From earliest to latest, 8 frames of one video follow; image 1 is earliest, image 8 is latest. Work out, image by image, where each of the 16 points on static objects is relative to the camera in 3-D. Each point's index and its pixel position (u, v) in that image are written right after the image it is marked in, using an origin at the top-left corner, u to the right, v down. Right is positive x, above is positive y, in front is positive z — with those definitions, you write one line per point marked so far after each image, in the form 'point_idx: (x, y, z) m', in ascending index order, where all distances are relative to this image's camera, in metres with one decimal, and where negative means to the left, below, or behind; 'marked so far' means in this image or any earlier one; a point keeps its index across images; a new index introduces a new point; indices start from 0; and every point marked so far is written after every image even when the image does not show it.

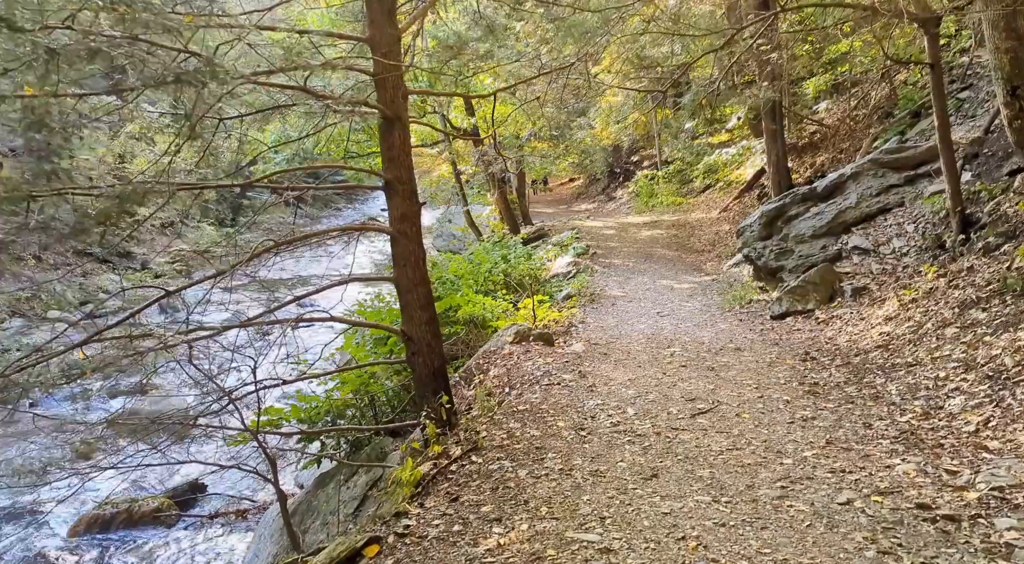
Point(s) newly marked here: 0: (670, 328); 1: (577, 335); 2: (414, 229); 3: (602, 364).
0: (+2.1, -0.6, +9.3) m
1: (+0.8, -0.7, +9.1) m
2: (-0.9, +0.5, +6.3) m
3: (+0.9, -0.8, +7.0) m
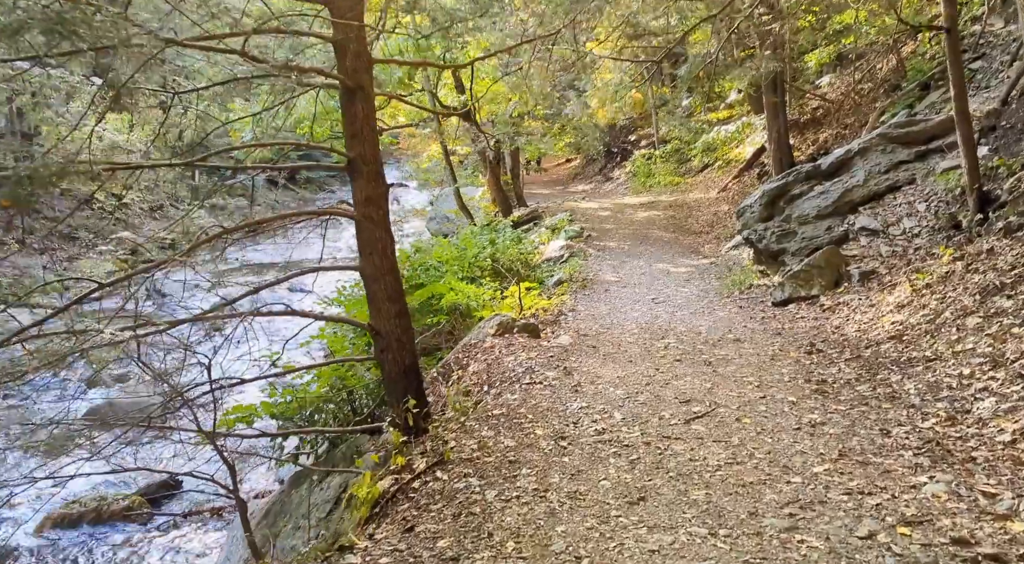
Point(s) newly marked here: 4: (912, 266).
0: (+1.9, -0.4, +8.7) m
1: (+0.7, -0.6, +8.5) m
2: (-1.1, +0.6, +5.7) m
3: (+0.7, -0.7, +6.5) m
4: (+4.5, +0.2, +7.7) m
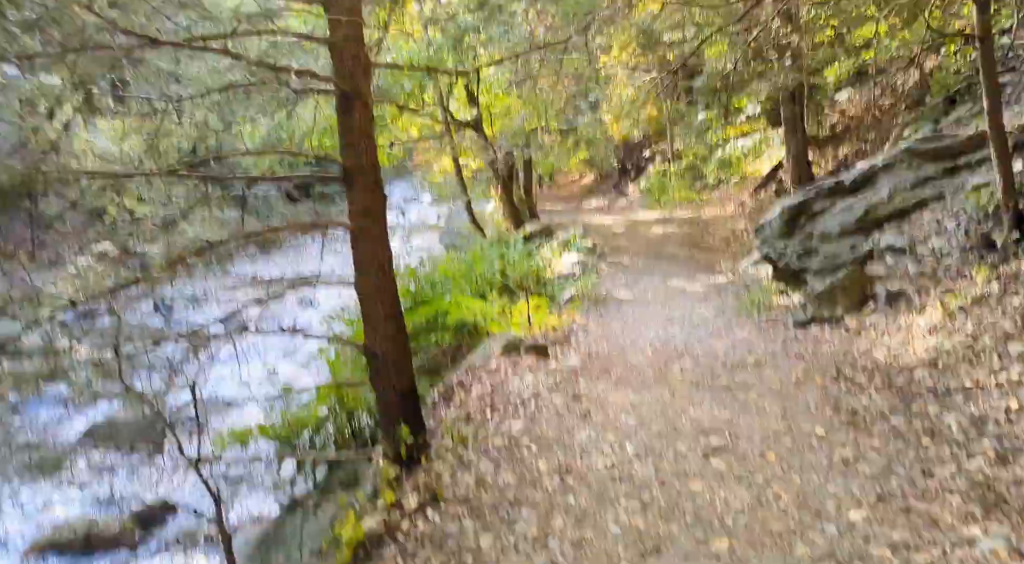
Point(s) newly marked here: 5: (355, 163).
0: (+2.0, -0.7, +8.3) m
1: (+0.7, -0.8, +8.1) m
2: (-1.1, +0.4, +5.4) m
3: (+0.8, -0.9, +6.1) m
4: (+4.6, -0.1, +7.3) m
5: (-1.2, +0.9, +5.3) m
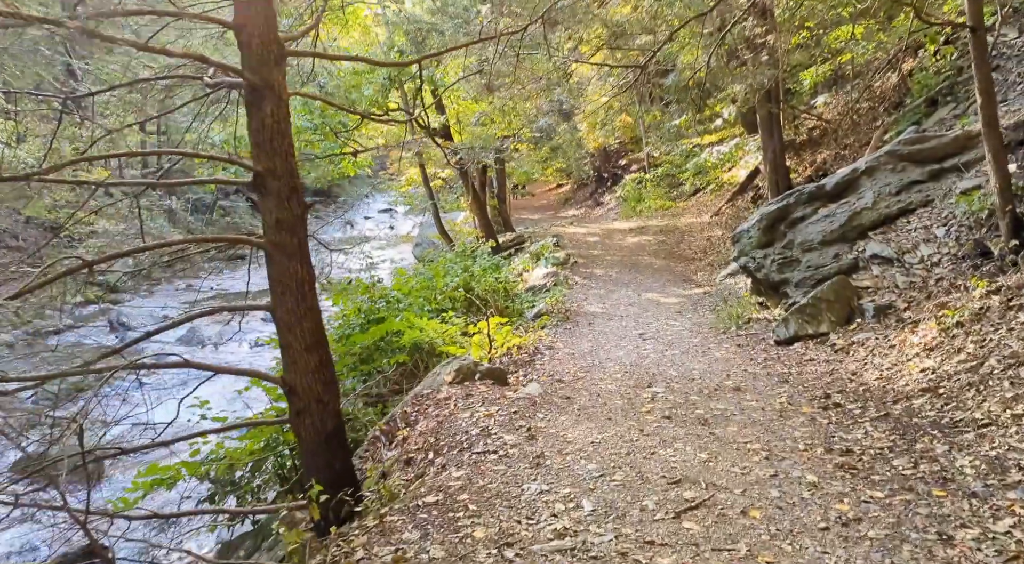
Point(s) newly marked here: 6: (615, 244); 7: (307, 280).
0: (+1.6, -0.8, +7.6) m
1: (+0.3, -0.9, +7.4) m
2: (-1.5, +0.3, +4.6) m
3: (+0.4, -1.0, +5.4) m
4: (+4.1, -0.2, +6.7) m
5: (-1.6, +0.7, +4.5) m
6: (+2.5, +0.9, +16.6) m
7: (-1.4, 0.0, +4.7) m
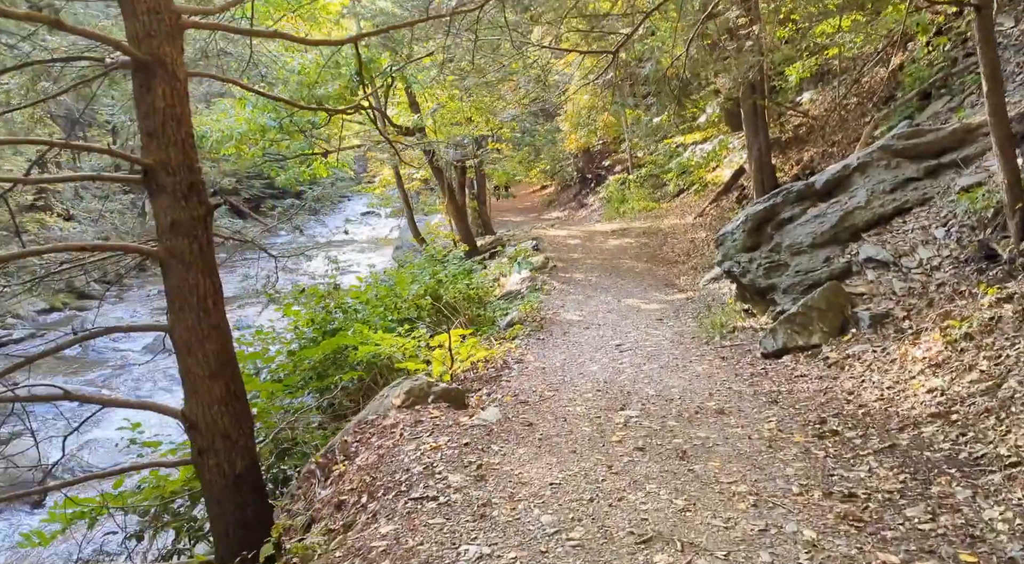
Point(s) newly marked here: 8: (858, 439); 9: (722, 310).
0: (+1.2, -0.9, +6.9) m
1: (-0.1, -1.0, +6.7) m
2: (-1.8, +0.2, +3.9) m
3: (0.0, -1.1, +4.7) m
4: (+3.8, -0.2, +6.0) m
5: (-1.9, +0.7, +3.8) m
6: (+1.9, +0.8, +16.0) m
7: (-1.7, -0.1, +3.9) m
8: (+2.2, -1.0, +4.4) m
9: (+2.7, -0.4, +8.9) m
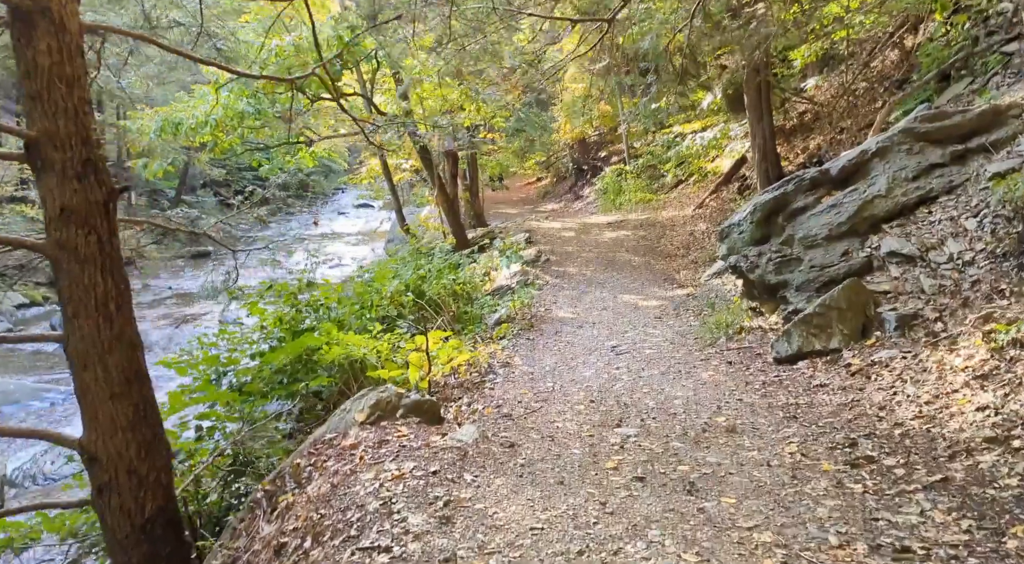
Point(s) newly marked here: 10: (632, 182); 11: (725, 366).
0: (+1.0, -0.9, +6.2) m
1: (-0.2, -1.0, +6.0) m
2: (-1.9, +0.2, +3.1) m
3: (-0.1, -1.1, +4.0) m
4: (+3.6, -0.2, +5.3) m
5: (-2.1, +0.7, +3.0) m
6: (+1.7, +0.9, +15.2) m
7: (-1.8, -0.1, +3.2) m
8: (+2.1, -1.0, +3.7) m
9: (+2.6, -0.3, +8.1) m
10: (+3.4, +2.9, +19.8) m
11: (+2.0, -0.8, +6.4) m
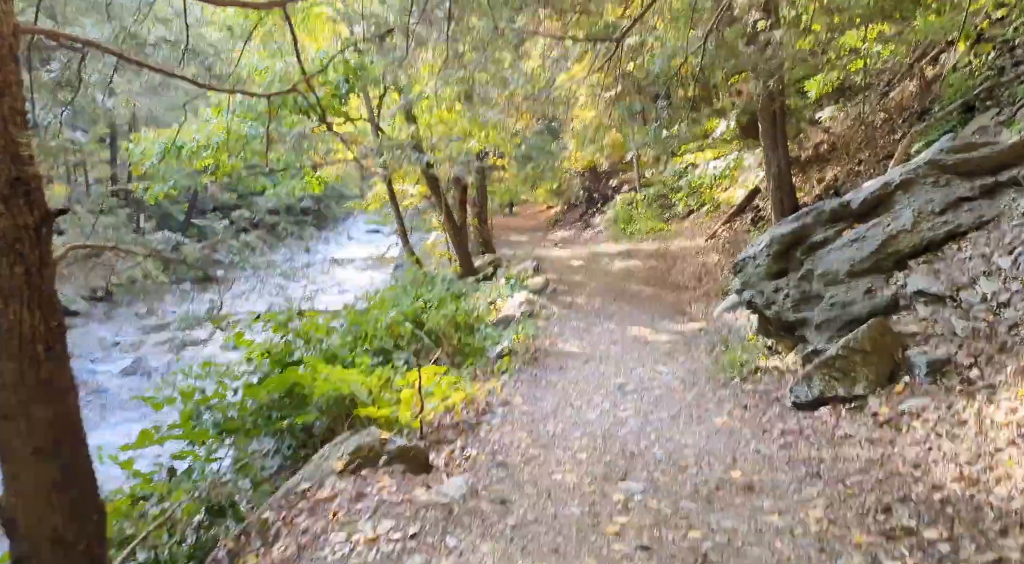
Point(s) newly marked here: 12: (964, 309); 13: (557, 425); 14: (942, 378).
0: (+1.0, -1.2, +5.8) m
1: (-0.3, -1.3, +5.6) m
2: (-2.0, 0.0, +2.8) m
3: (-0.1, -1.3, +3.5) m
4: (+3.6, -0.5, +4.9) m
5: (-2.1, +0.5, +2.7) m
6: (+1.9, +0.3, +14.8) m
7: (-1.9, -0.2, +2.8) m
8: (+2.0, -1.2, +3.2) m
9: (+2.6, -0.7, +7.7) m
10: (+3.7, +2.0, +19.5) m
11: (+2.0, -1.1, +5.9) m
12: (+3.7, -0.2, +5.7) m
13: (+0.4, -1.2, +5.9) m
14: (+3.2, -0.7, +5.2) m
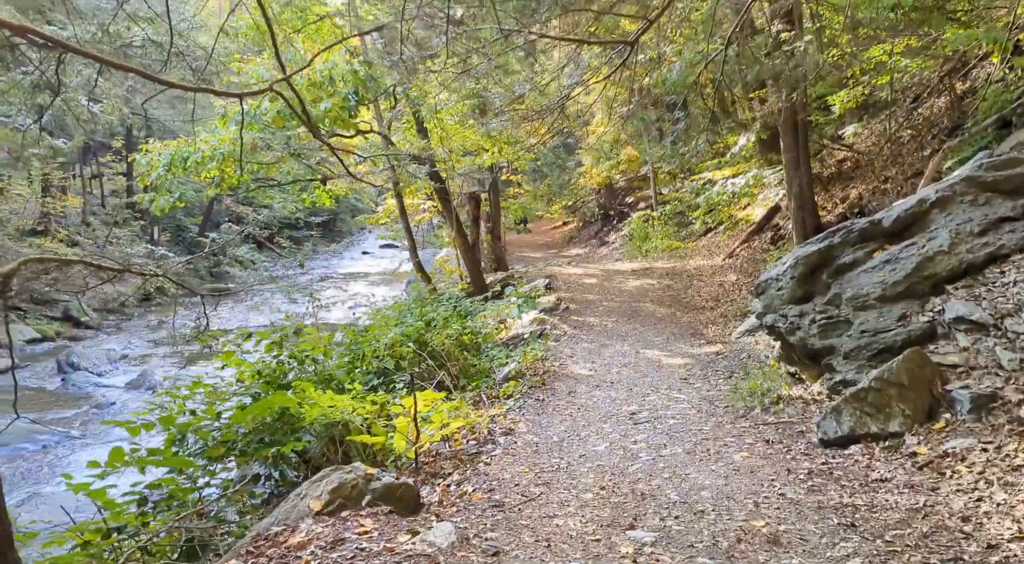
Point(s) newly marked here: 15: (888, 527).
0: (+1.0, -1.4, +5.3) m
1: (-0.3, -1.4, +5.1) m
2: (-2.0, 0.0, +2.4) m
3: (-0.2, -1.4, +3.1) m
4: (+3.6, -0.7, +4.4) m
5: (-2.1, +0.5, +2.3) m
6: (+2.1, -0.1, +14.4) m
7: (-1.9, -0.3, +2.4) m
8: (+2.0, -1.4, +2.7) m
9: (+2.6, -1.0, +7.2) m
10: (+4.0, +1.5, +19.0) m
11: (+2.0, -1.3, +5.4) m
12: (+3.8, -0.4, +5.2) m
13: (+0.4, -1.4, +5.5) m
14: (+3.2, -0.9, +4.7) m
15: (+2.1, -1.3, +3.8) m
